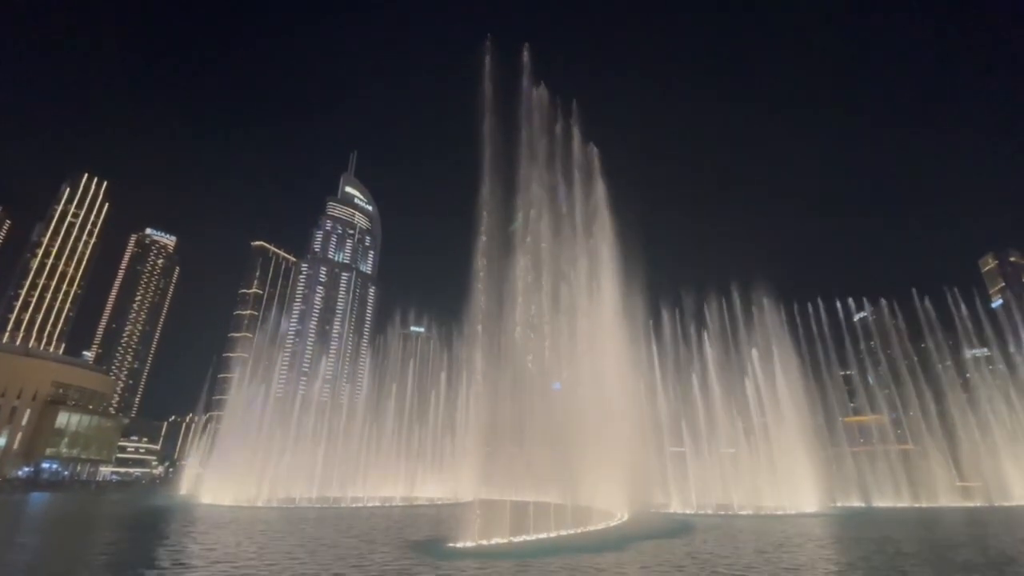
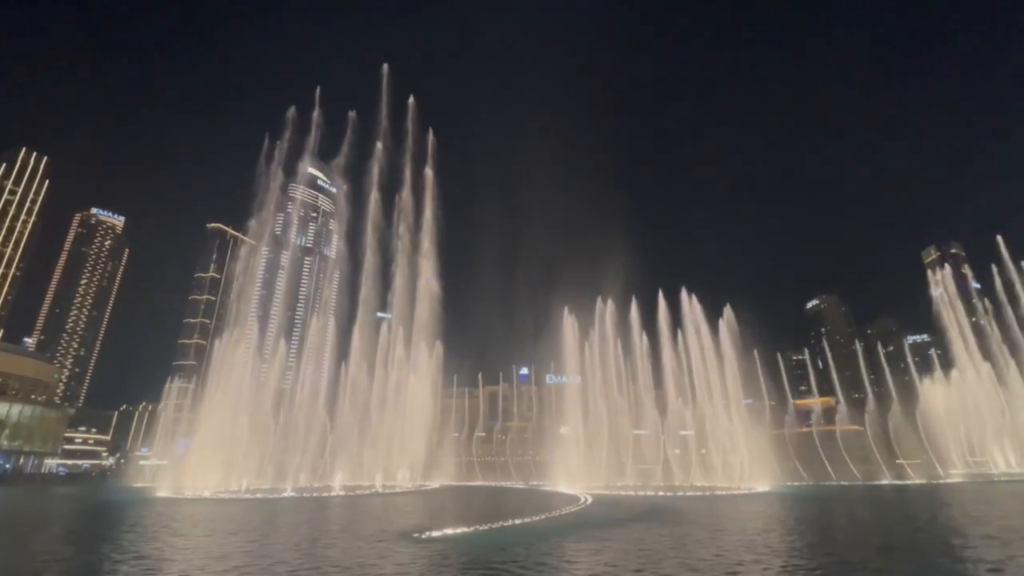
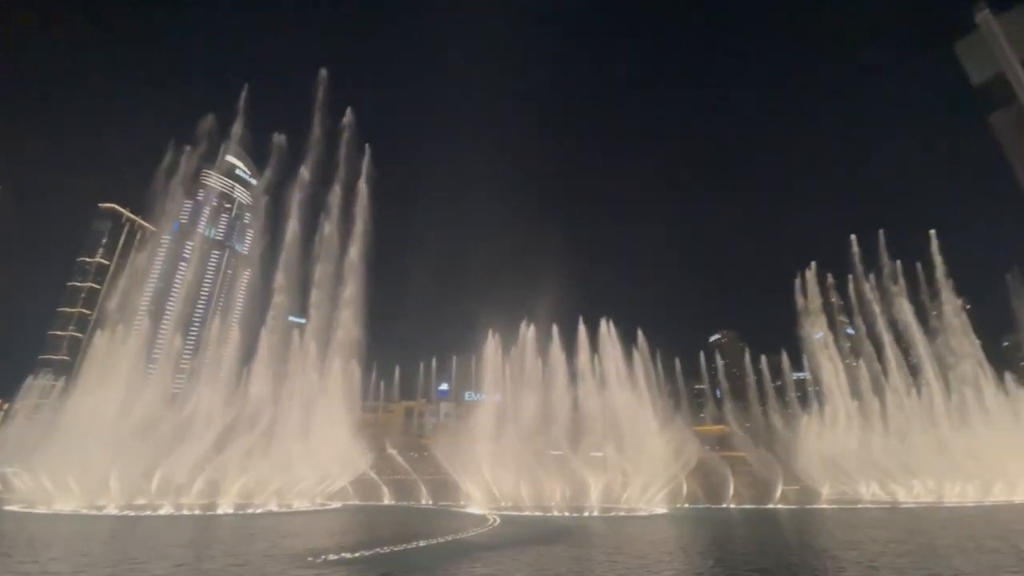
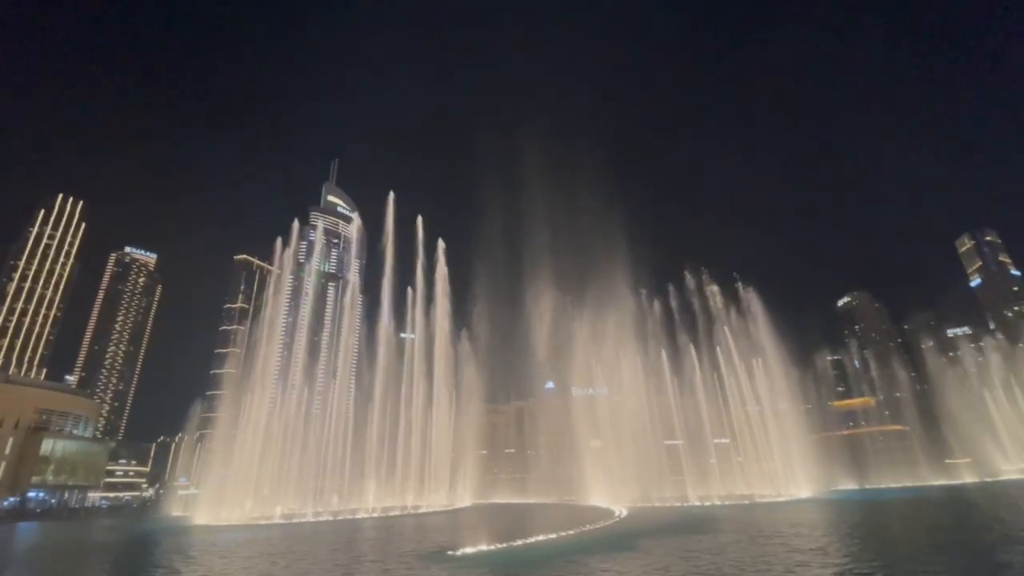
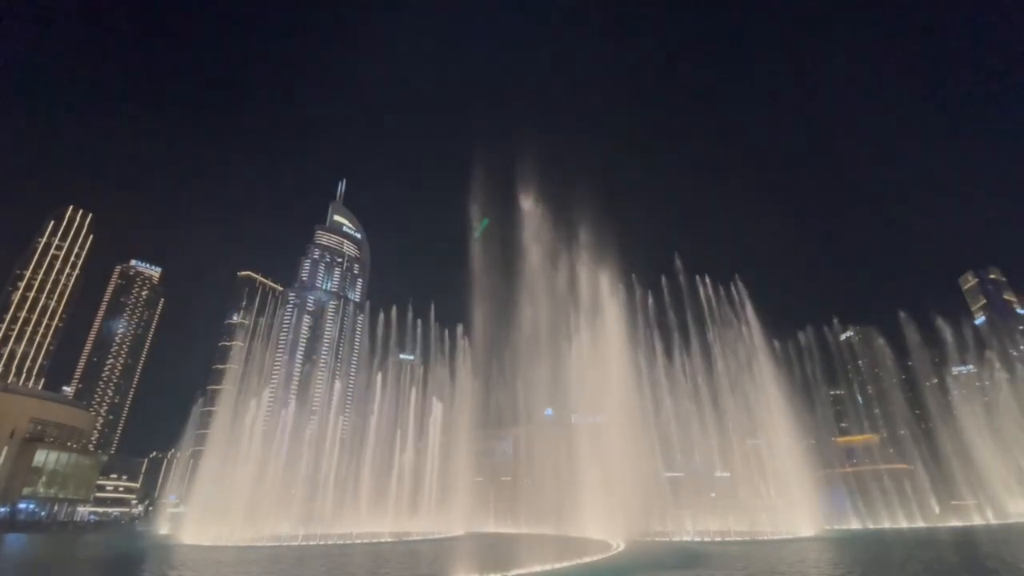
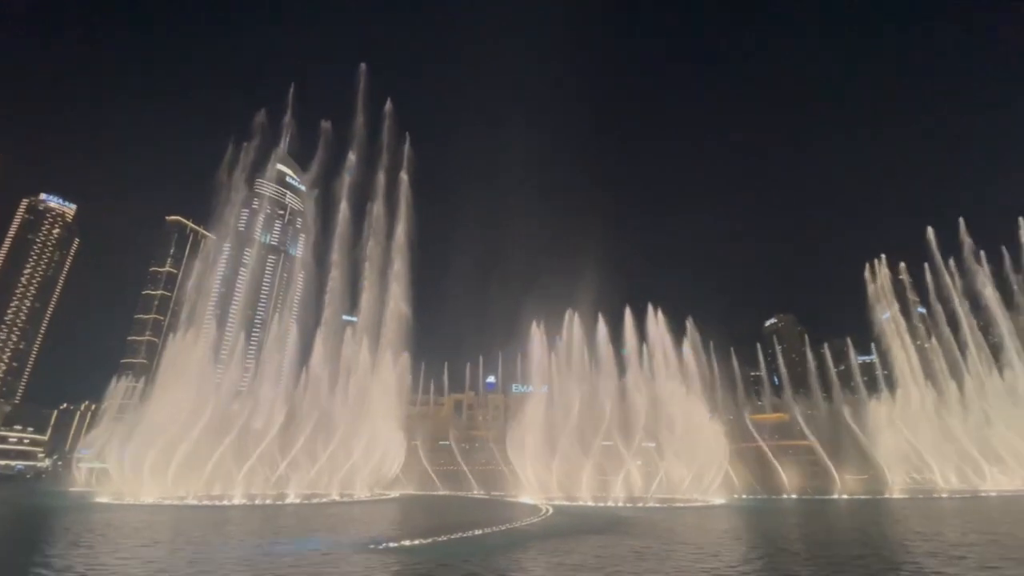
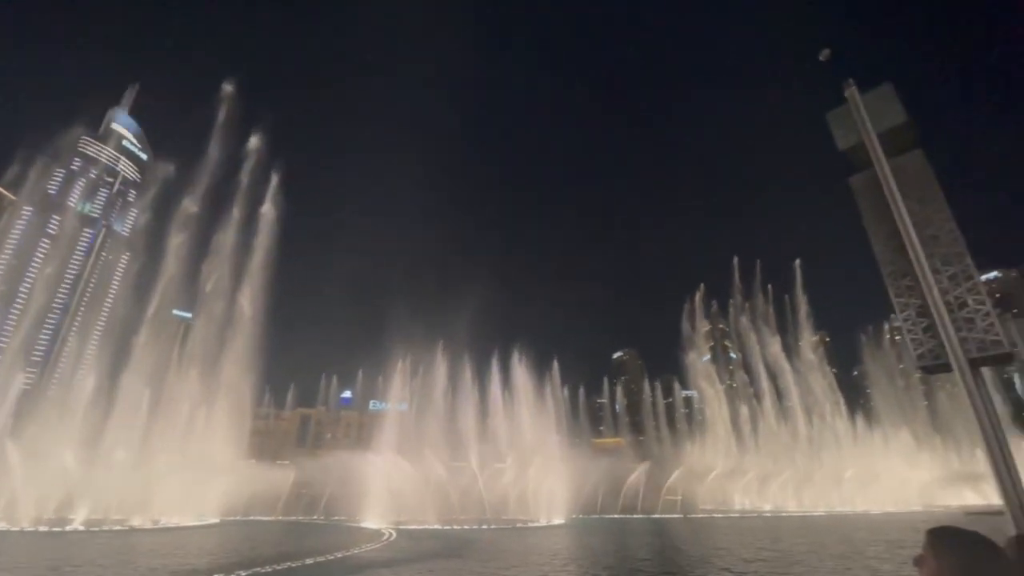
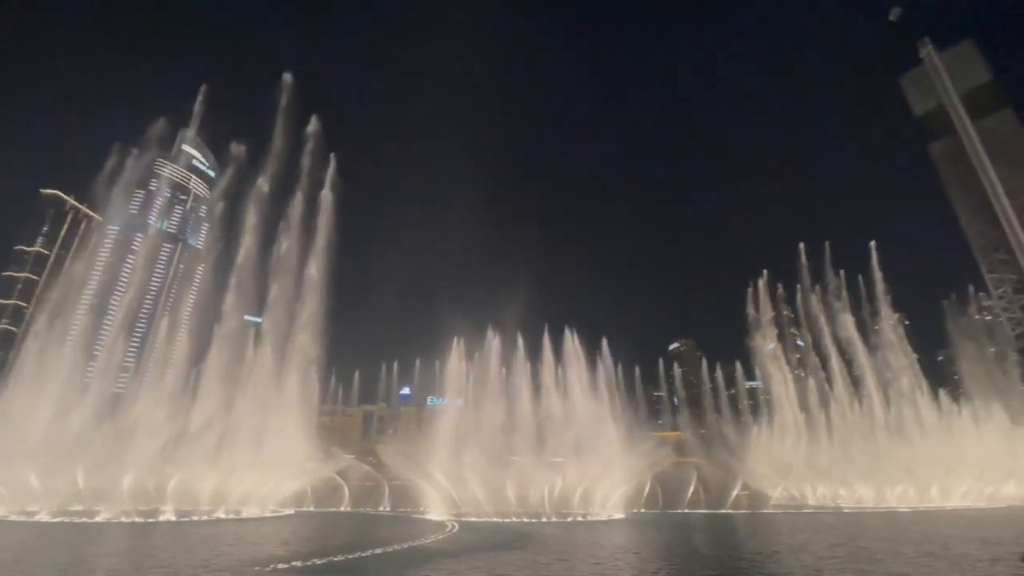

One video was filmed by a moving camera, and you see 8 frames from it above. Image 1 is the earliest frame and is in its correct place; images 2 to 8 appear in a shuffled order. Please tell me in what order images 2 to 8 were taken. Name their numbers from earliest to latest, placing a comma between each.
5, 4, 2, 6, 3, 8, 7
